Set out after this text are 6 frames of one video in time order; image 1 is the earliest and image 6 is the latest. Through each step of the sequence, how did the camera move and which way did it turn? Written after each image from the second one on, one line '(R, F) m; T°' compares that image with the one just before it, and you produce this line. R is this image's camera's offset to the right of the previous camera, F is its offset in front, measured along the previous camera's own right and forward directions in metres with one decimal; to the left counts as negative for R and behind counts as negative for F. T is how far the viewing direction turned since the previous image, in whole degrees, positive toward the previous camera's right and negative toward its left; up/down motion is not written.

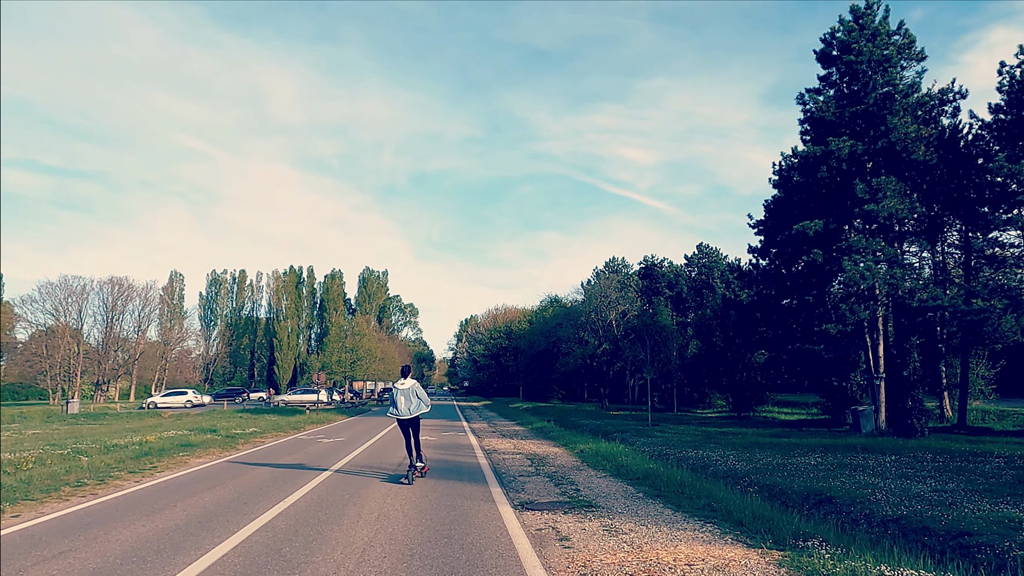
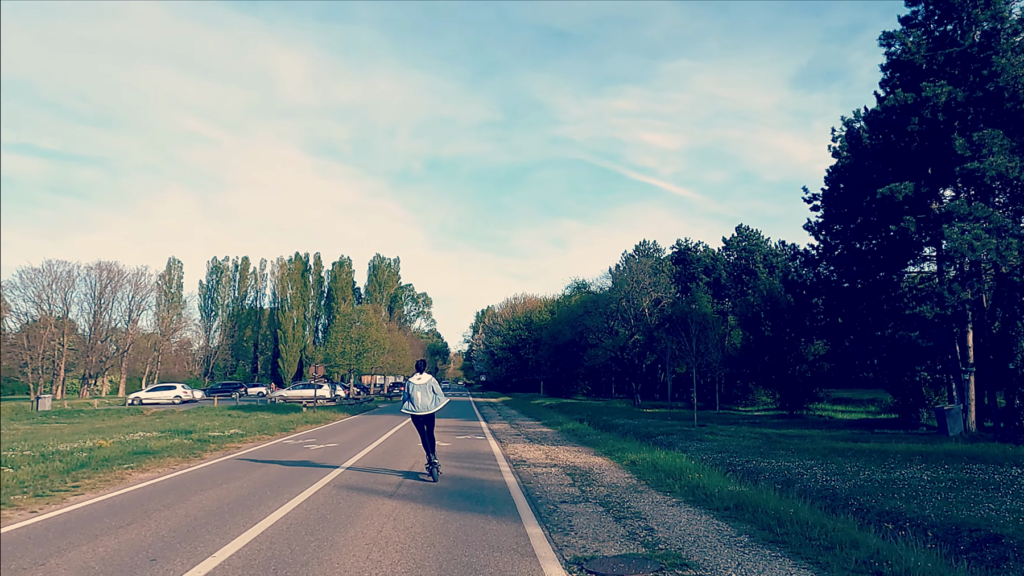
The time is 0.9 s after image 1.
(-0.5, +4.7) m; -1°
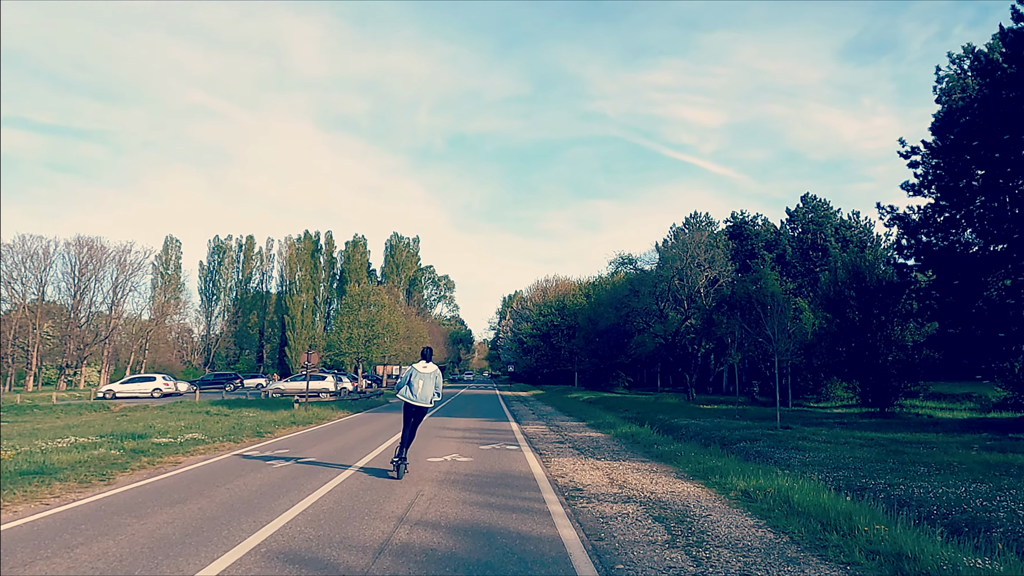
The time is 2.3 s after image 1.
(-0.5, +6.1) m; -2°
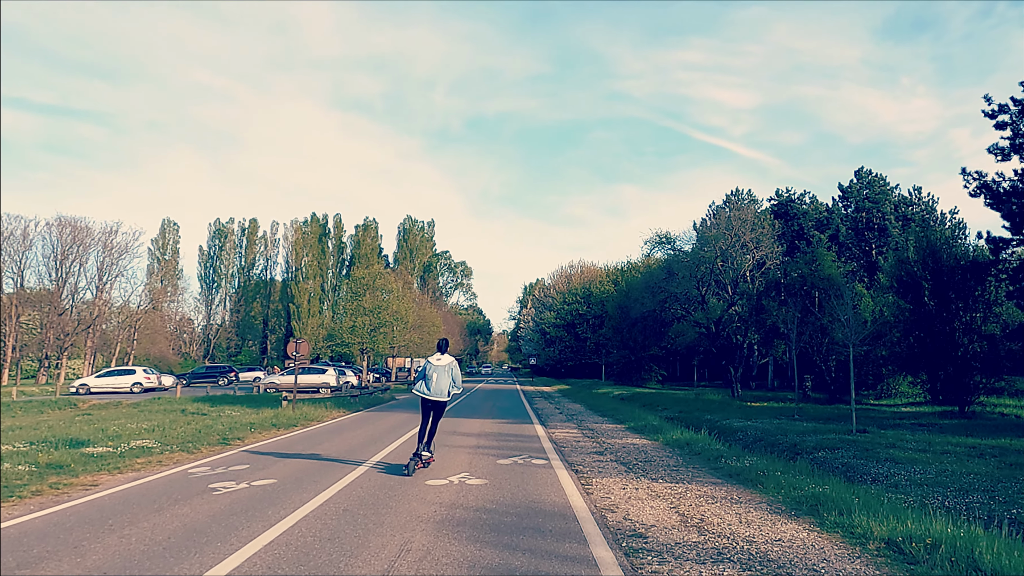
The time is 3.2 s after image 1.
(-0.1, +4.0) m; -2°
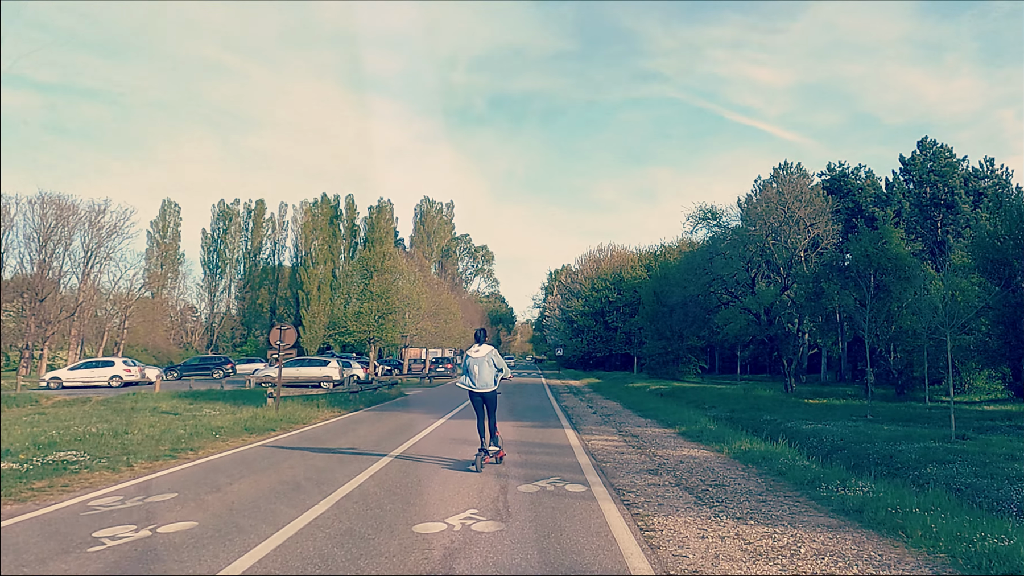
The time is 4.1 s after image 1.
(0.0, +3.7) m; -2°
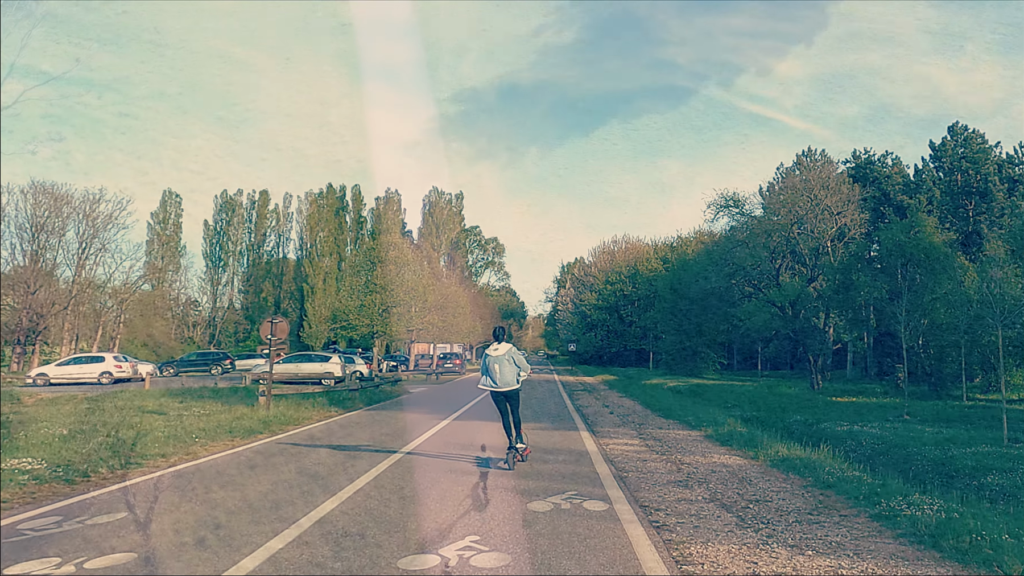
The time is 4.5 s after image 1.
(0.0, +1.5) m; -1°
